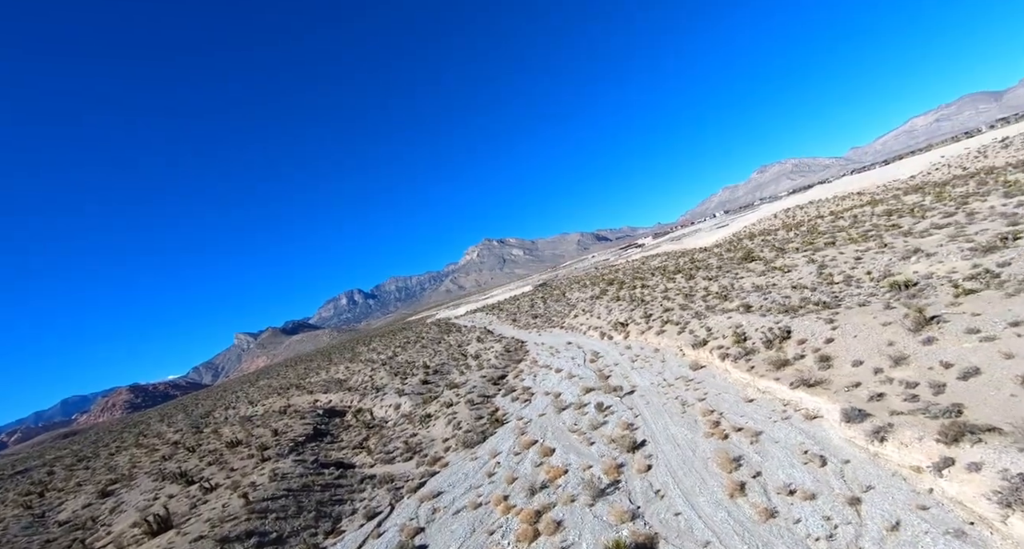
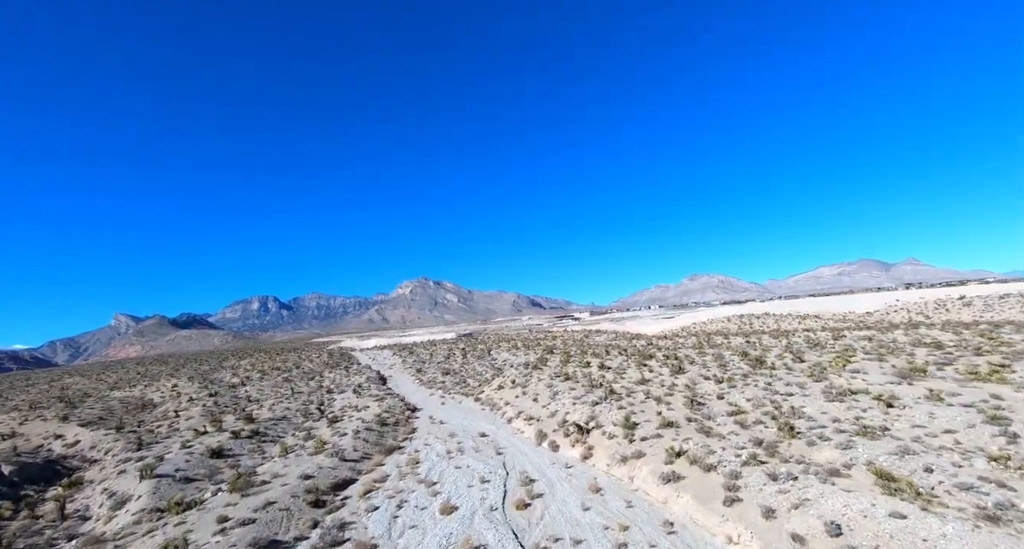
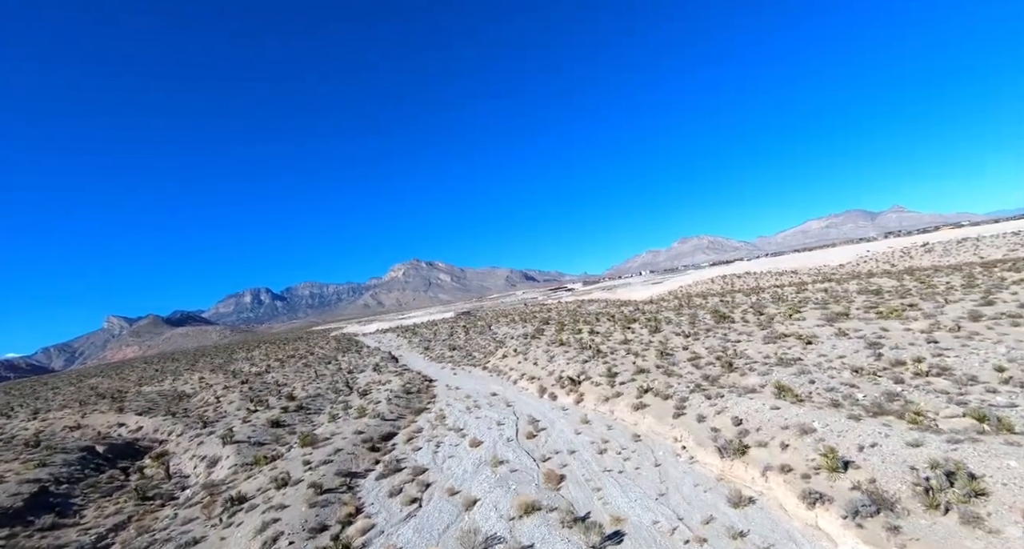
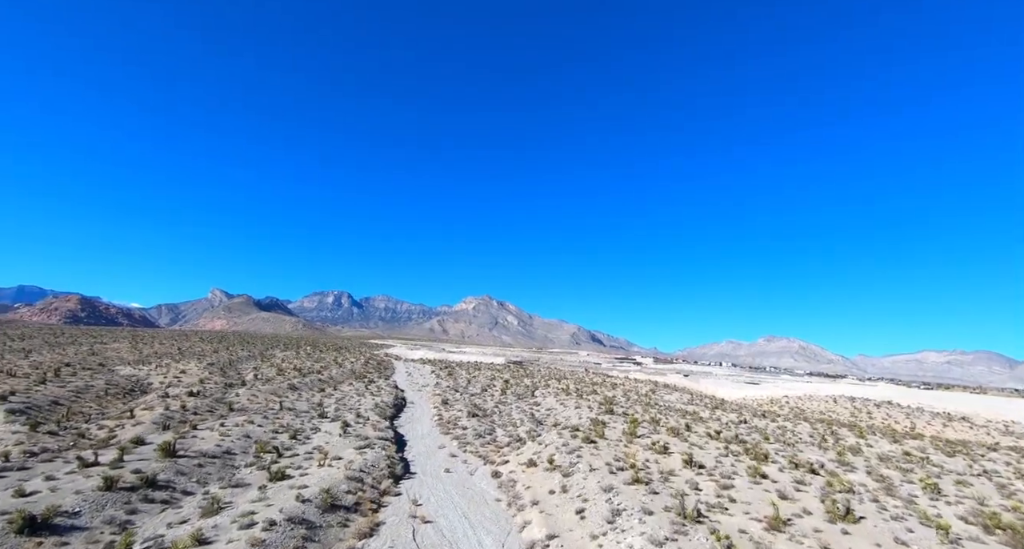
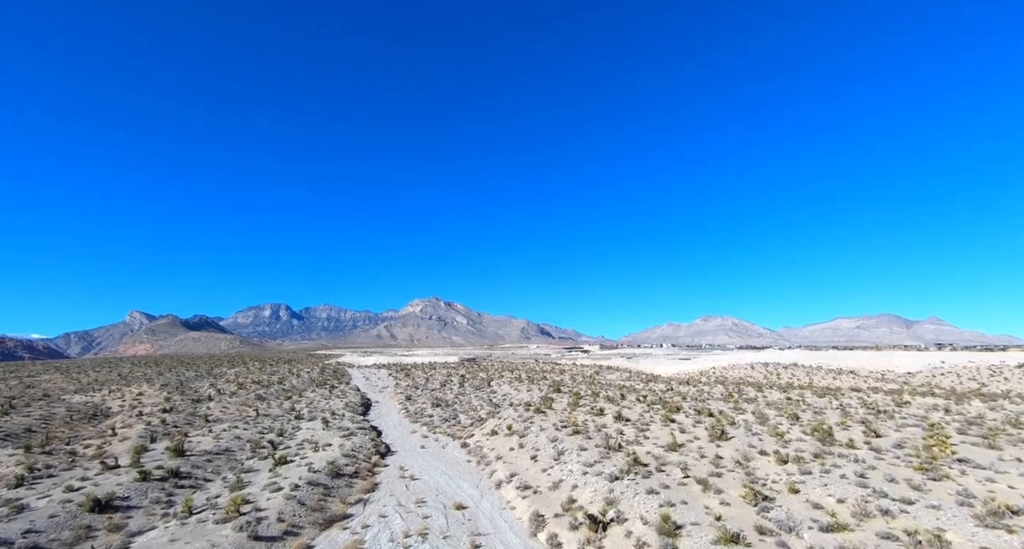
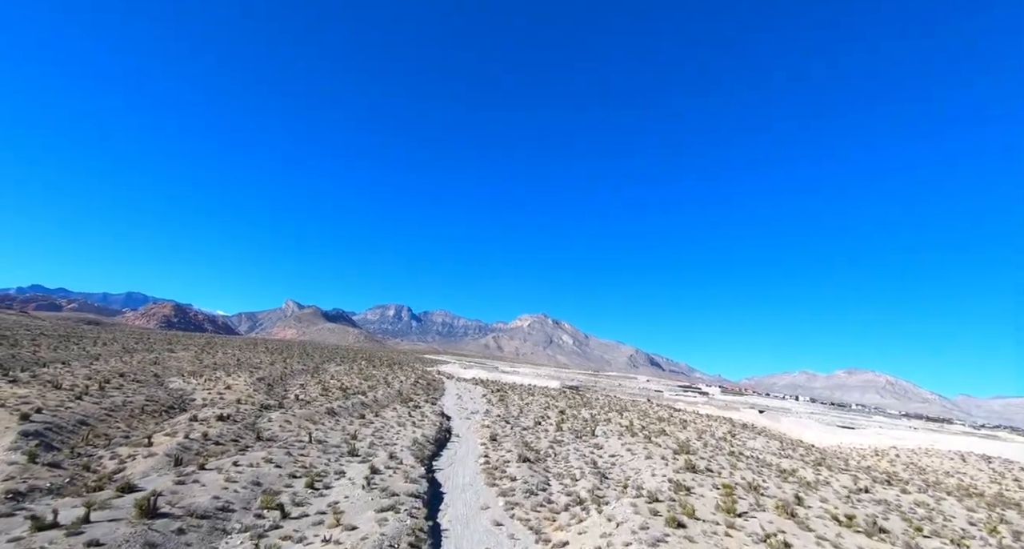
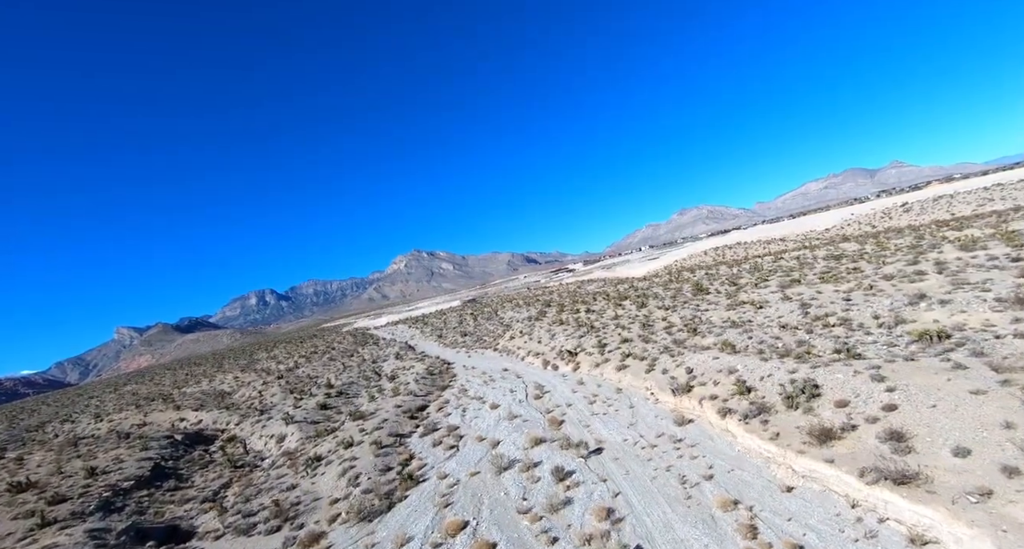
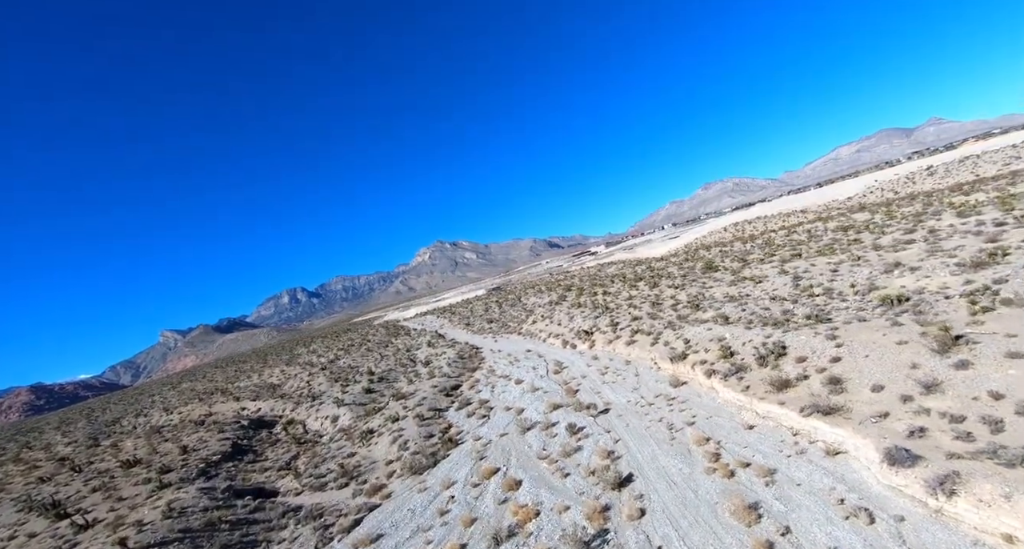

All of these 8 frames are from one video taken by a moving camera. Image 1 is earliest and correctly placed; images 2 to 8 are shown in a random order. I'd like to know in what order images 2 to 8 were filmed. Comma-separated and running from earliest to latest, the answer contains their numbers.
8, 7, 3, 2, 5, 4, 6
